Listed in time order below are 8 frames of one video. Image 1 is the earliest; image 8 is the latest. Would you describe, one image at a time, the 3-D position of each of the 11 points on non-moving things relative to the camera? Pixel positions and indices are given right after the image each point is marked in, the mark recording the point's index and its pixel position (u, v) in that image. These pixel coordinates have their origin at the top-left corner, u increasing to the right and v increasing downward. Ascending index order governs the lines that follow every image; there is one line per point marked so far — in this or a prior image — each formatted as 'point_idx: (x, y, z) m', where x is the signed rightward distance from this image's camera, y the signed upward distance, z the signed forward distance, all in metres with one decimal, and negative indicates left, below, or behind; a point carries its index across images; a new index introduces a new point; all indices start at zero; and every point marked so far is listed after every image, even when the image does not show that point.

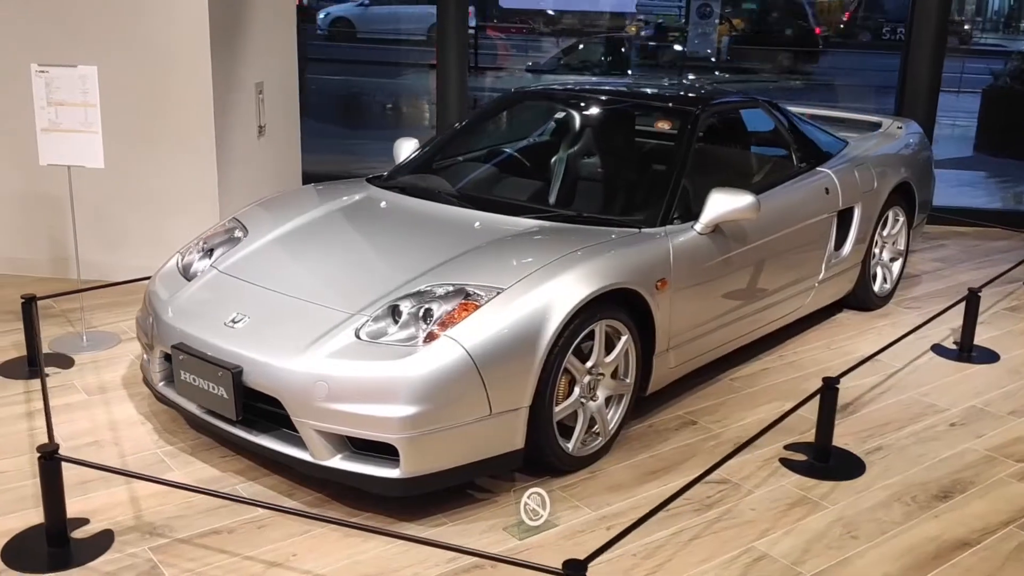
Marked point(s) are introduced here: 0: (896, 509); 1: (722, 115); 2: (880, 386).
0: (+0.9, -0.5, +3.2) m
1: (+0.6, +0.5, +4.0) m
2: (+1.1, -0.3, +4.0) m
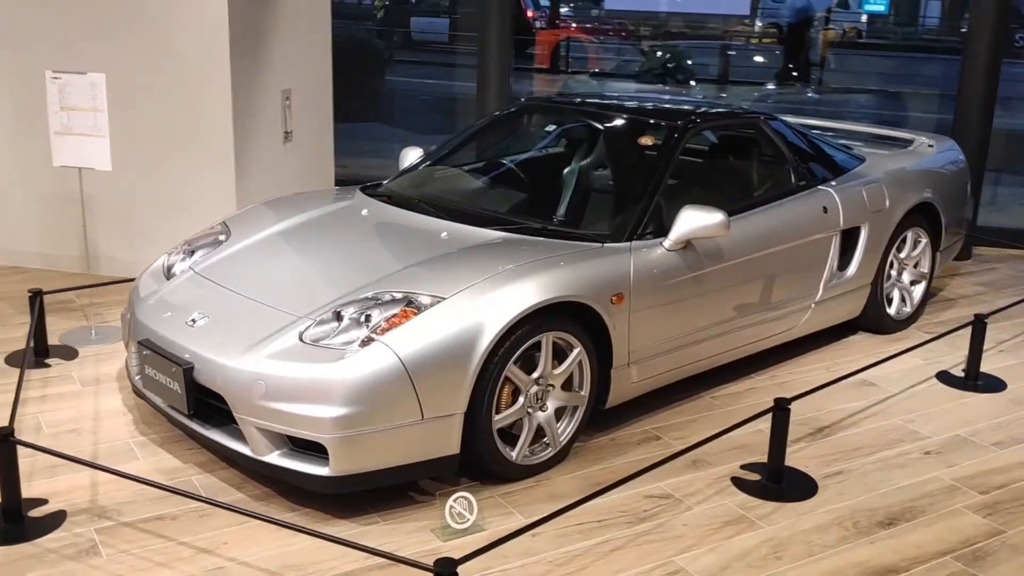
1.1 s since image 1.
0: (+0.7, -0.6, +3.2) m
1: (+0.6, +0.5, +4.0) m
2: (+1.0, -0.3, +4.0) m
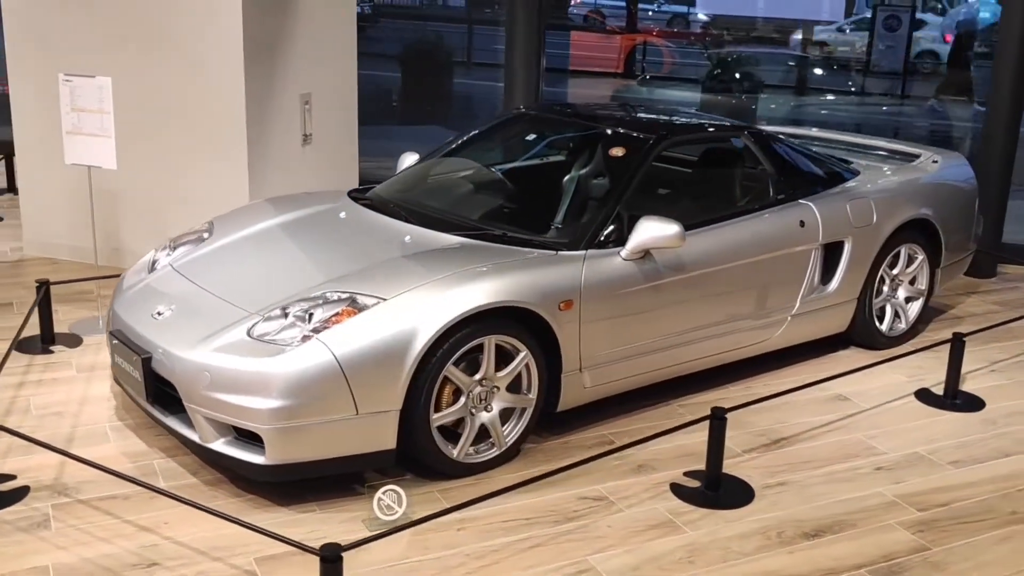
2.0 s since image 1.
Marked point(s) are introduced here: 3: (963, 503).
0: (+0.6, -0.6, +3.3) m
1: (+0.5, +0.4, +4.1) m
2: (+0.9, -0.4, +4.0) m
3: (+1.1, -0.6, +3.6) m
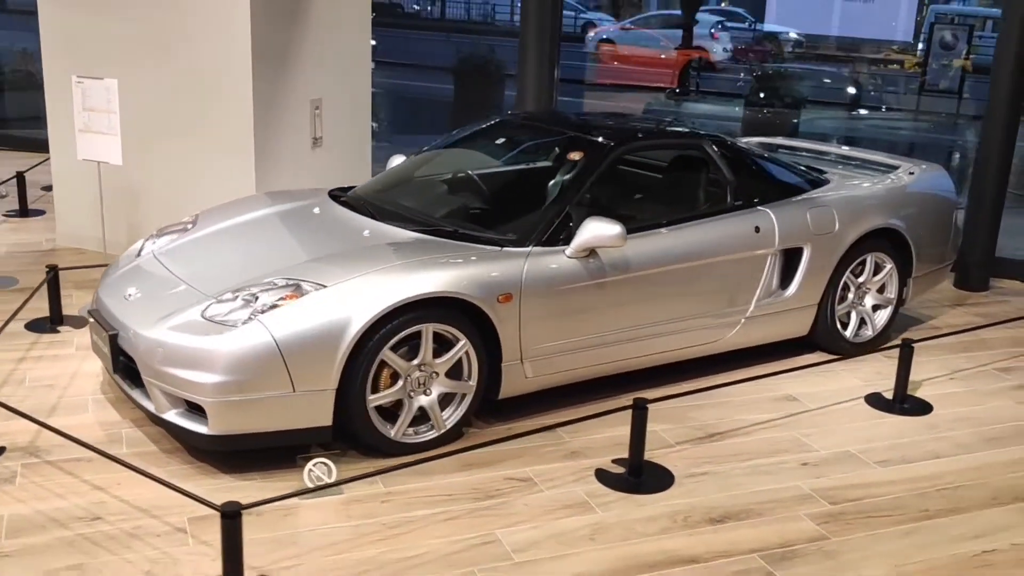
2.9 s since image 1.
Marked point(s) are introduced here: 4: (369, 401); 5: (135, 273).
0: (+0.4, -0.6, +3.5) m
1: (+0.4, +0.4, +4.3) m
2: (+0.8, -0.4, +4.2) m
3: (+1.0, -0.6, +3.7) m
4: (-0.4, -0.3, +3.7) m
5: (-1.1, 0.0, +4.1) m
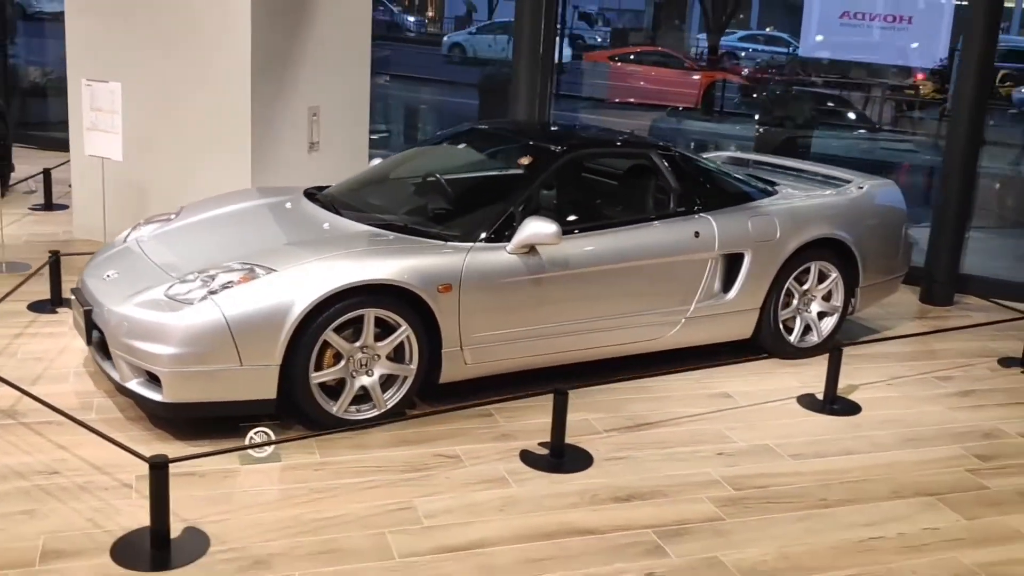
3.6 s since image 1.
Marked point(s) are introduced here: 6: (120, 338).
0: (+0.1, -0.6, +3.8) m
1: (+0.3, +0.4, +4.6) m
2: (+0.6, -0.4, +4.4) m
3: (+0.8, -0.6, +4.0) m
4: (-0.6, -0.3, +4.0) m
5: (-1.3, +0.1, +4.5) m
6: (-1.1, -0.1, +4.0) m
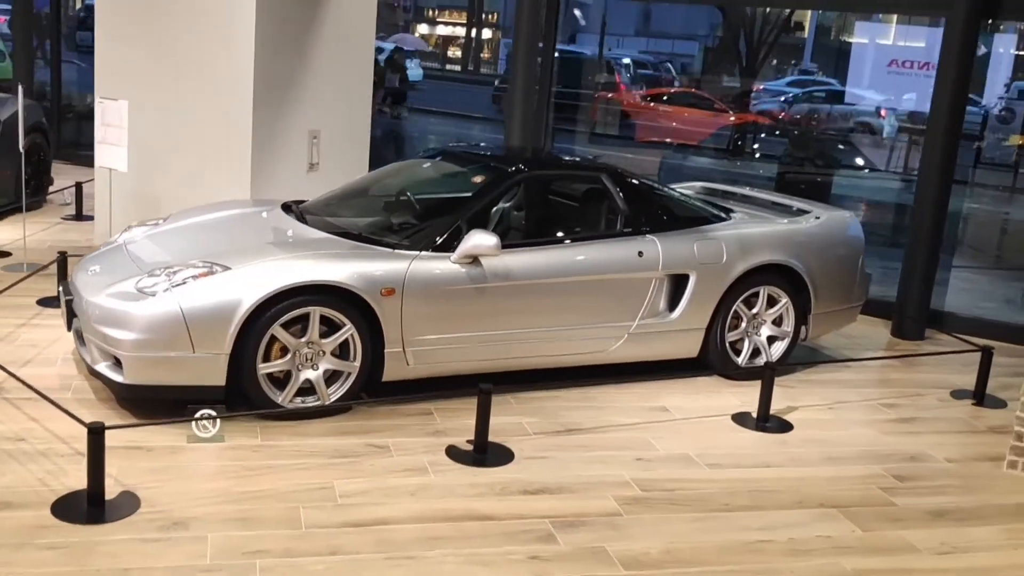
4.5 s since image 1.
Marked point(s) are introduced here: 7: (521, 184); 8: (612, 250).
0: (-0.1, -0.6, +4.1) m
1: (+0.1, +0.4, +4.9) m
2: (+0.4, -0.5, +4.7) m
3: (+0.5, -0.6, +4.2) m
4: (-0.8, -0.3, +4.3) m
5: (-1.4, +0.1, +4.9) m
6: (-1.3, -0.1, +4.4) m
7: (0.0, +0.4, +4.9) m
8: (+0.3, +0.1, +4.8) m
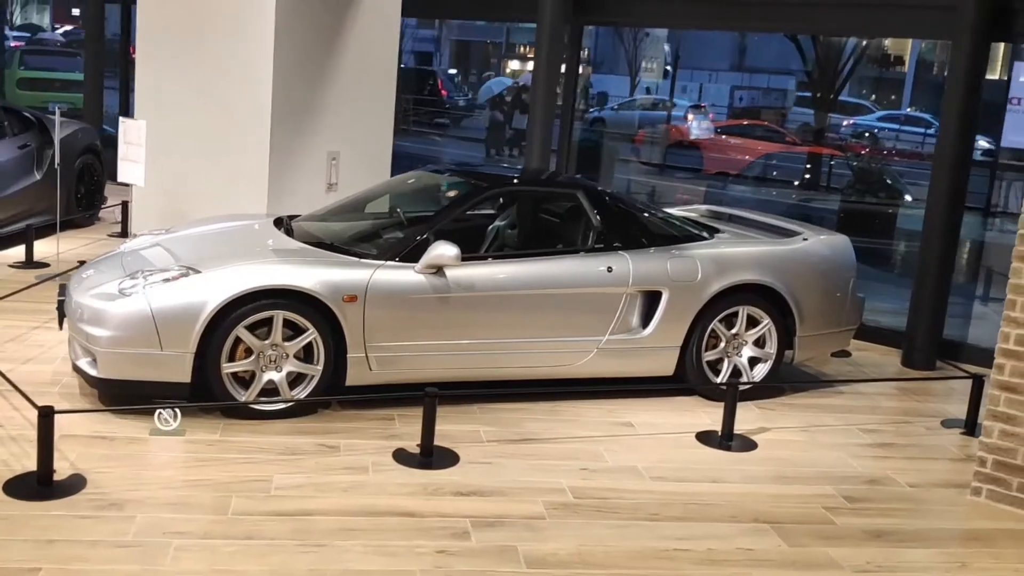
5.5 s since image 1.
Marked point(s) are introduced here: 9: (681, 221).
0: (-0.3, -0.6, +4.2) m
1: (+0.1, +0.3, +5.0) m
2: (+0.3, -0.5, +4.8) m
3: (+0.3, -0.6, +4.3) m
4: (-0.9, -0.3, +4.6) m
5: (-1.5, +0.1, +5.2) m
6: (-1.5, -0.1, +4.7) m
7: (-0.1, +0.3, +5.0) m
8: (+0.2, +0.1, +4.9) m
9: (+0.6, +0.3, +5.5) m
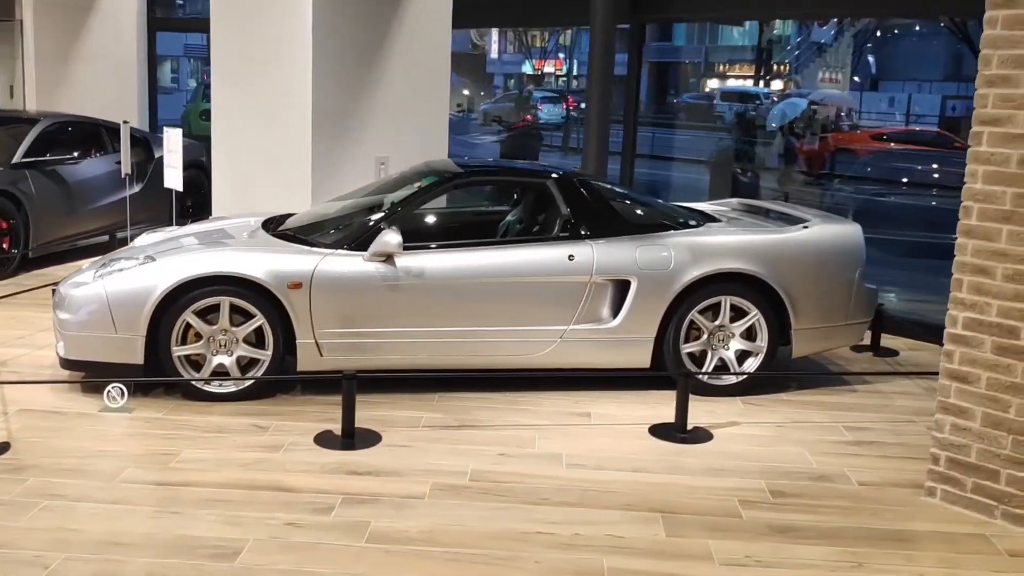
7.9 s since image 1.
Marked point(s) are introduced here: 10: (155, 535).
0: (-0.6, -0.5, +4.3) m
1: (-0.1, +0.4, +5.0) m
2: (+0.1, -0.5, +4.7) m
3: (0.0, -0.6, +4.2) m
4: (-1.1, -0.2, +4.8) m
5: (-1.5, +0.1, +5.6) m
6: (-1.6, -0.1, +5.1) m
7: (-0.2, +0.3, +5.0) m
8: (+0.1, +0.1, +4.8) m
9: (+0.6, +0.3, +5.3) m
10: (-0.9, -0.7, +3.7) m
